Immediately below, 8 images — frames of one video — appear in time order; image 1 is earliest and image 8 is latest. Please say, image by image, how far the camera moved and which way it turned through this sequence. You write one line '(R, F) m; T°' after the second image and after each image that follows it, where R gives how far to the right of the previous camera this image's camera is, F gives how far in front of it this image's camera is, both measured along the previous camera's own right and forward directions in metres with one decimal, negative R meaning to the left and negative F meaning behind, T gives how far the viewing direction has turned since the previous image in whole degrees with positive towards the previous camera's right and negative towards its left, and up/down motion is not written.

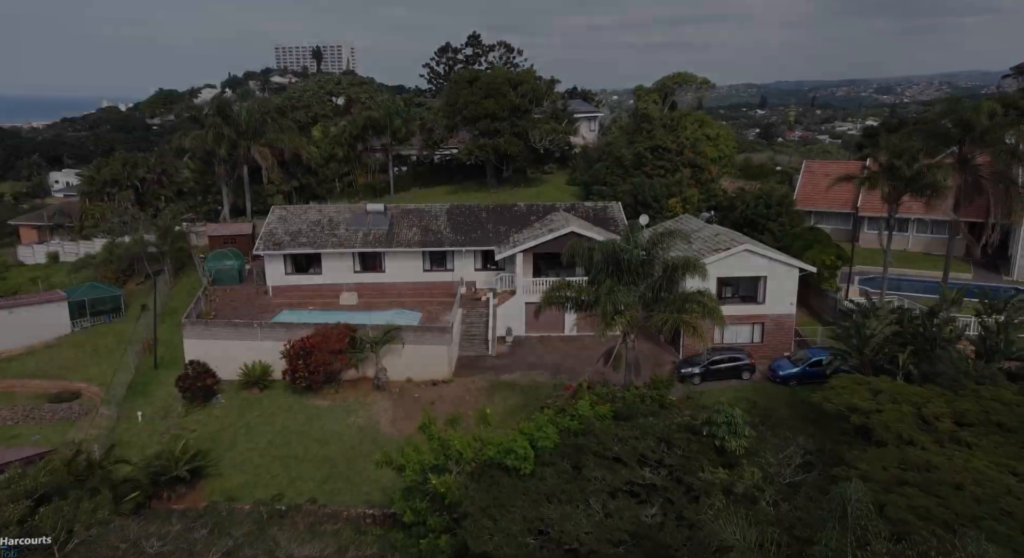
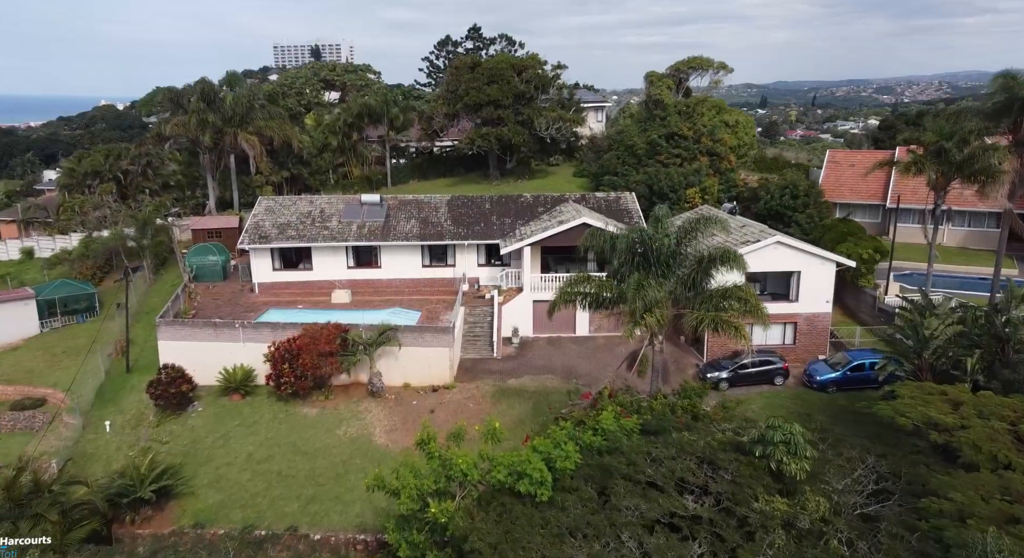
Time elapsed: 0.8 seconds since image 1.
(-0.4, +2.7) m; 0°
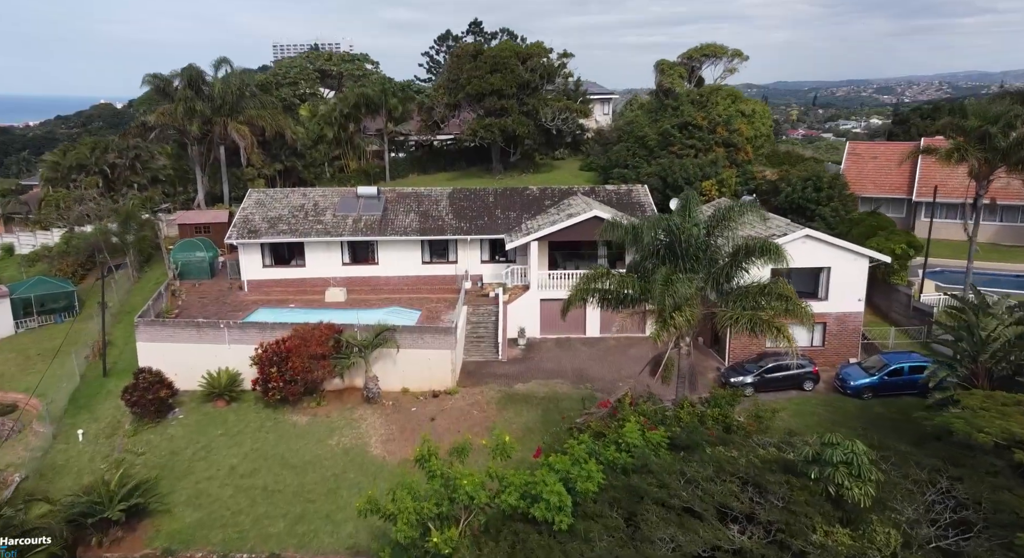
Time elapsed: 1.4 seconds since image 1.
(-0.3, +2.0) m; 0°
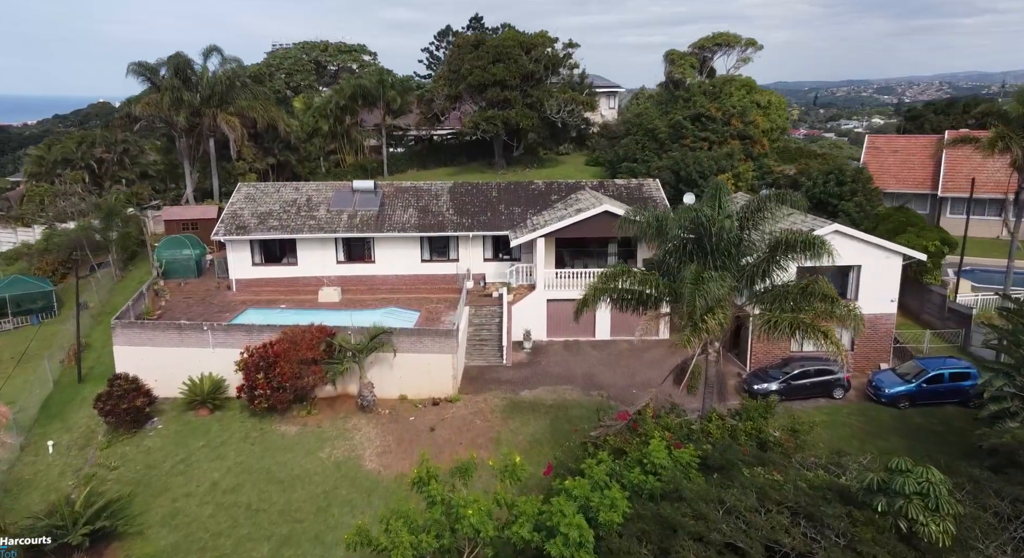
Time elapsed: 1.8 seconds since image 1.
(-0.2, +1.8) m; 0°
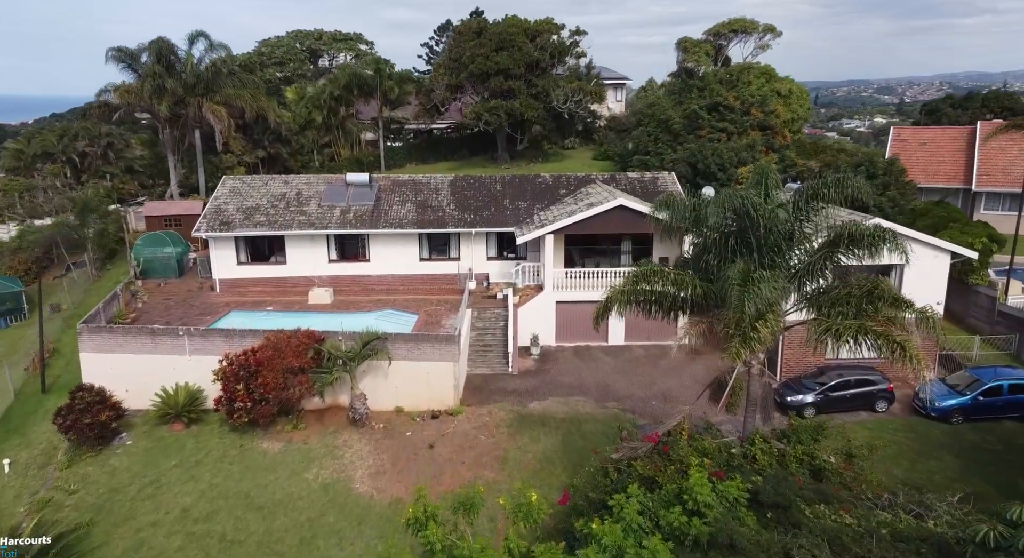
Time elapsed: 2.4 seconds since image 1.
(-0.3, +2.1) m; 0°
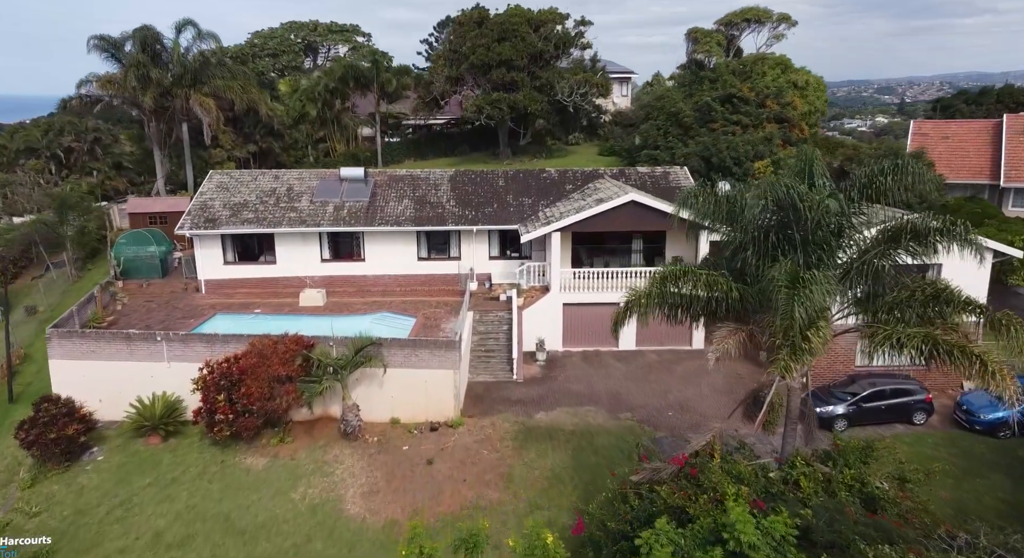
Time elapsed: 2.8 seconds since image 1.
(-0.2, +1.6) m; 0°
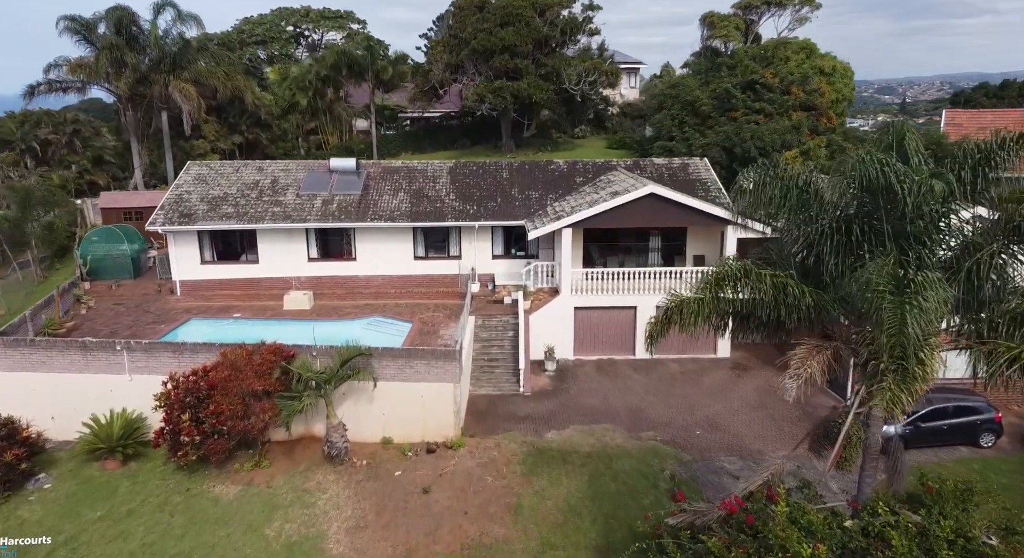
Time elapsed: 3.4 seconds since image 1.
(-0.2, +2.3) m; 0°
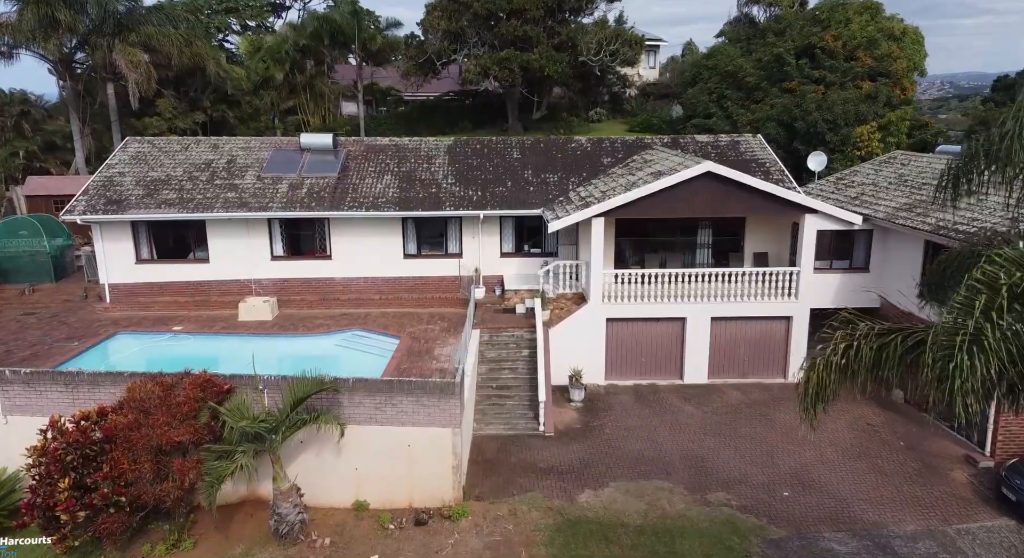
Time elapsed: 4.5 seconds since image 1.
(-0.4, +4.6) m; 0°
